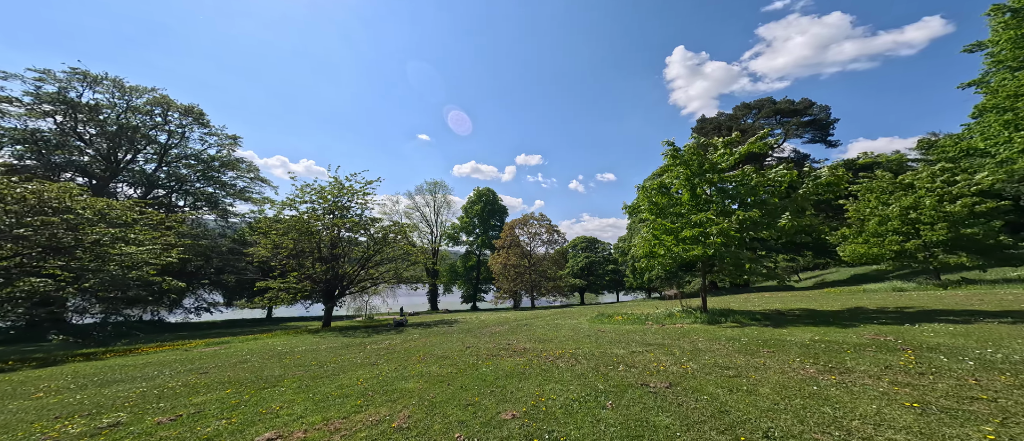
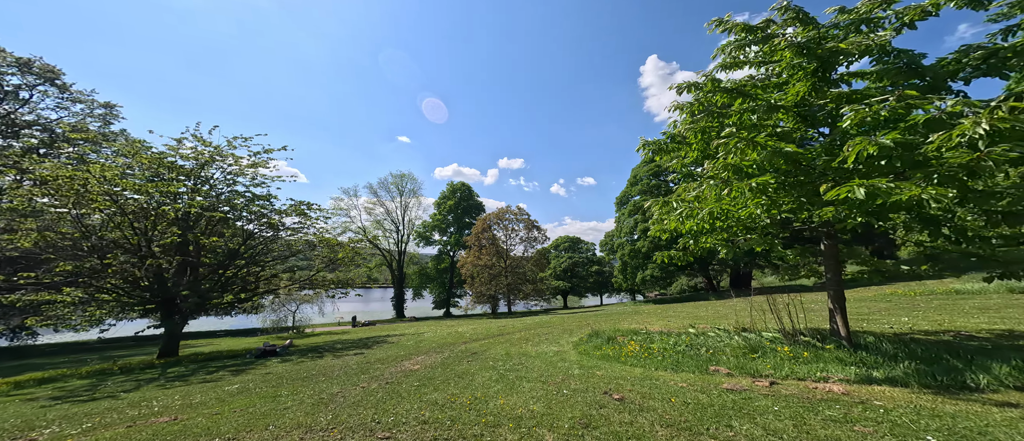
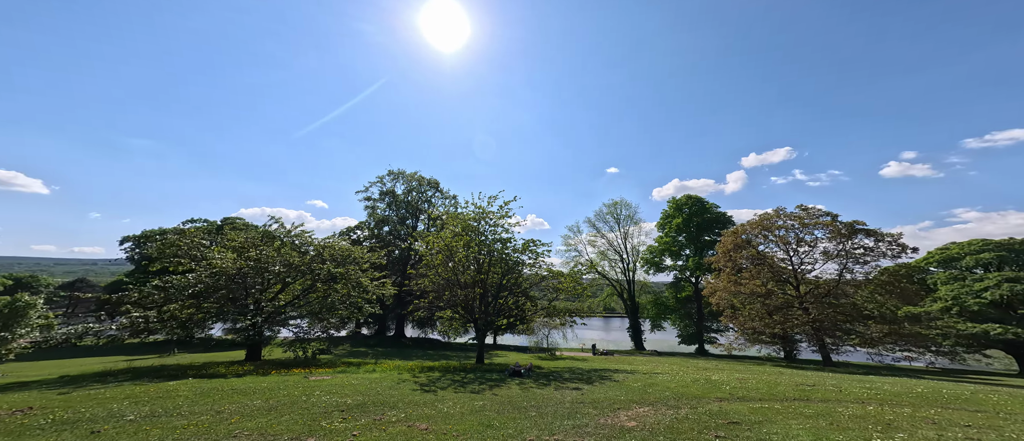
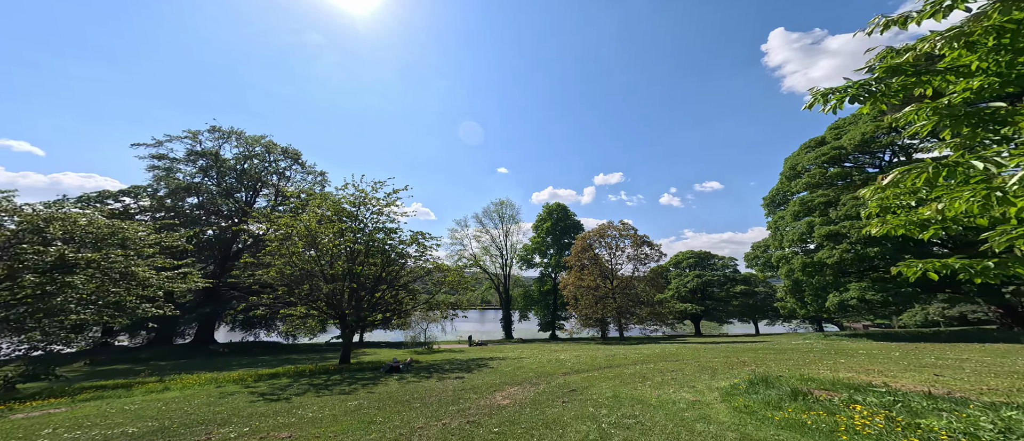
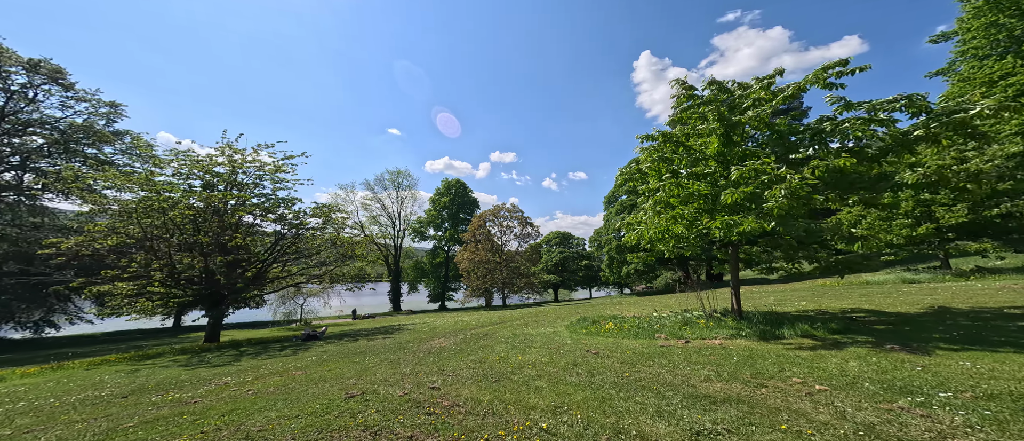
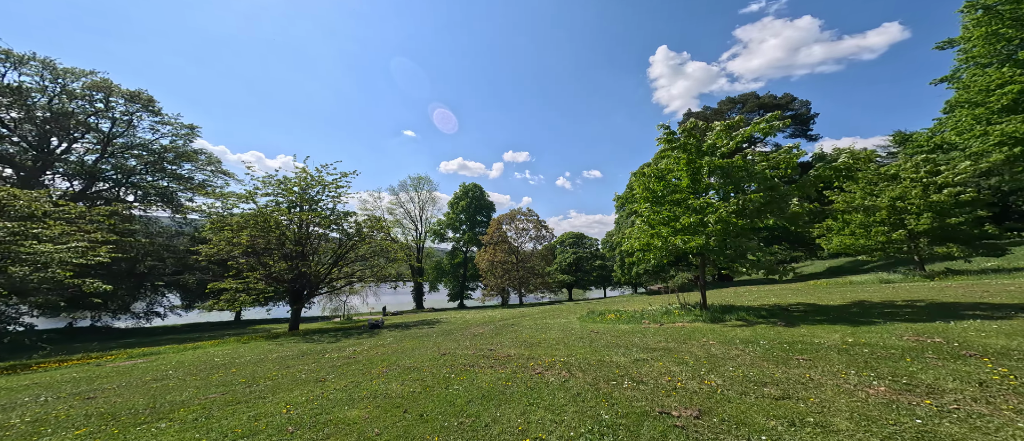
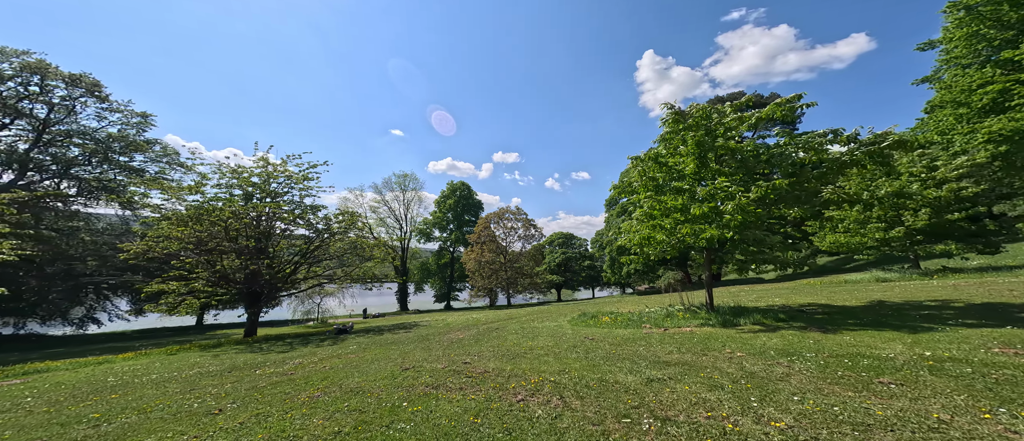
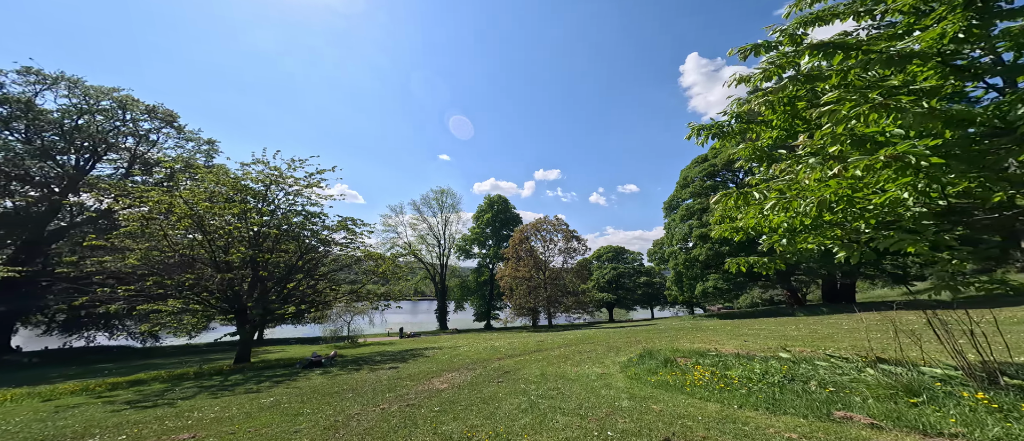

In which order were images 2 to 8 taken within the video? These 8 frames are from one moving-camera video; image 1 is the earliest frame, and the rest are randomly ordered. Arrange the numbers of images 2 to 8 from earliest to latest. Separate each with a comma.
6, 7, 5, 2, 8, 4, 3
